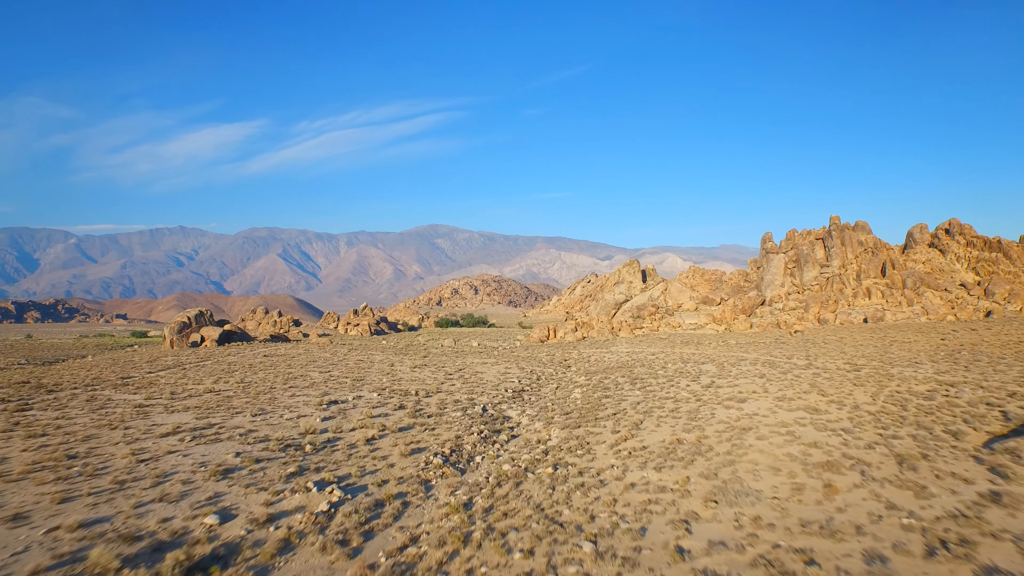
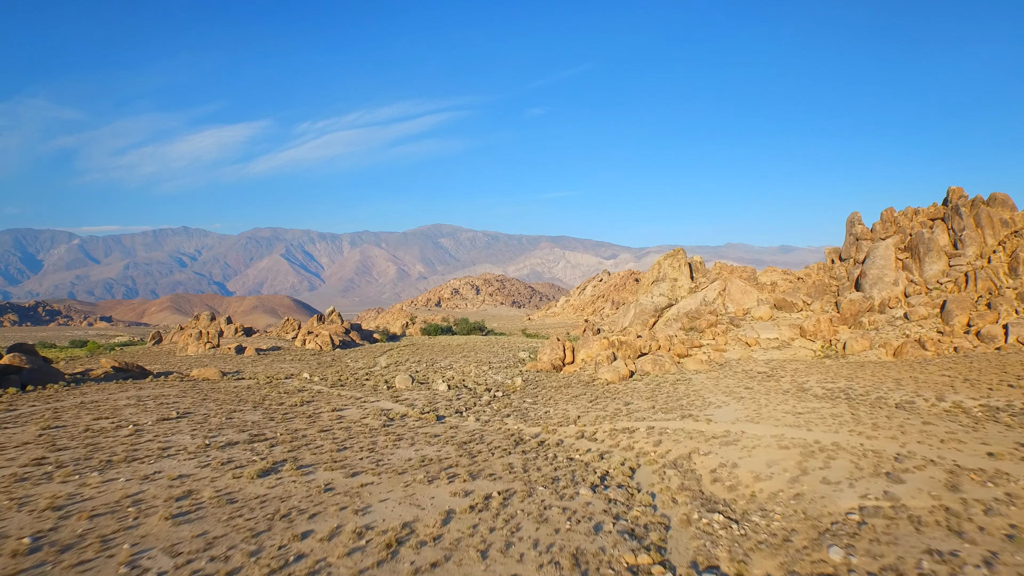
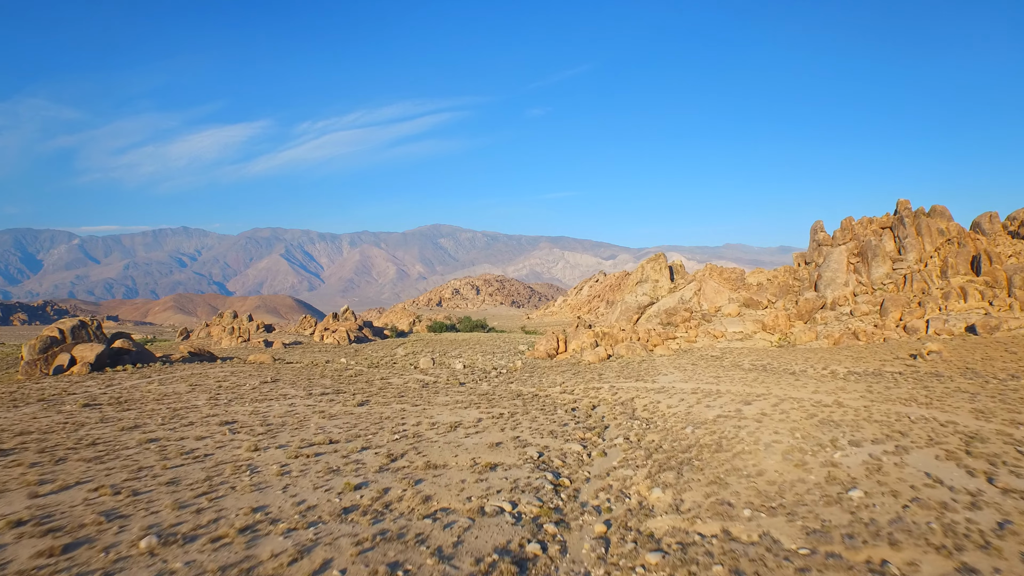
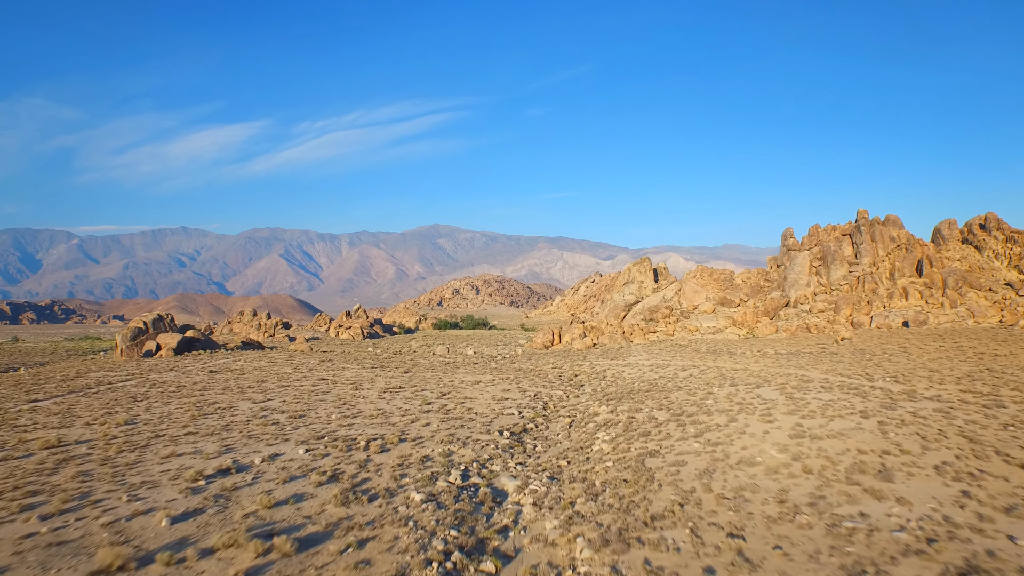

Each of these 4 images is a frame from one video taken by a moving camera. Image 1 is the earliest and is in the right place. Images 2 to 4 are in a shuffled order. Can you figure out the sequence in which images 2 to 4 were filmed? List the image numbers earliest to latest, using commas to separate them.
4, 3, 2
